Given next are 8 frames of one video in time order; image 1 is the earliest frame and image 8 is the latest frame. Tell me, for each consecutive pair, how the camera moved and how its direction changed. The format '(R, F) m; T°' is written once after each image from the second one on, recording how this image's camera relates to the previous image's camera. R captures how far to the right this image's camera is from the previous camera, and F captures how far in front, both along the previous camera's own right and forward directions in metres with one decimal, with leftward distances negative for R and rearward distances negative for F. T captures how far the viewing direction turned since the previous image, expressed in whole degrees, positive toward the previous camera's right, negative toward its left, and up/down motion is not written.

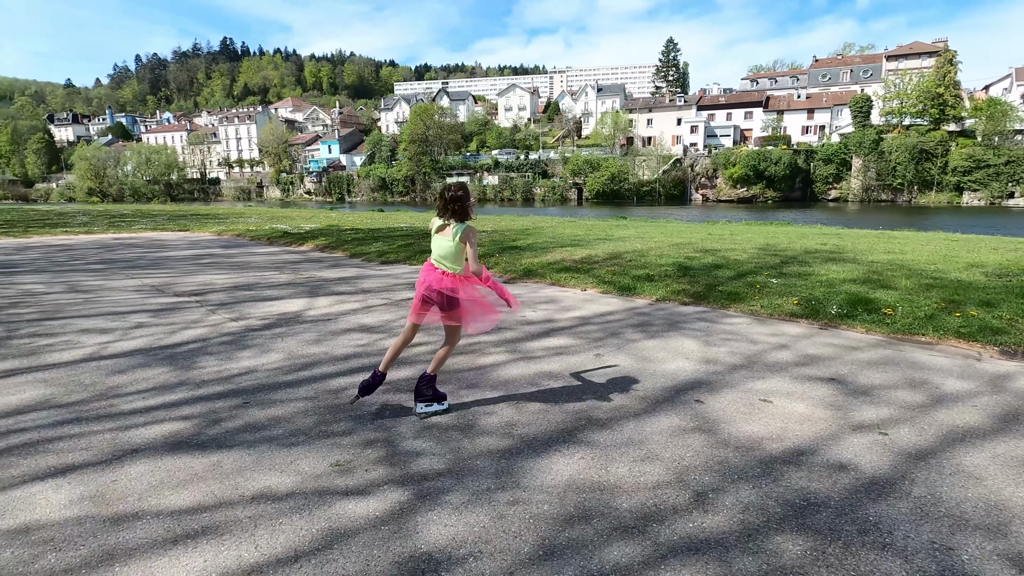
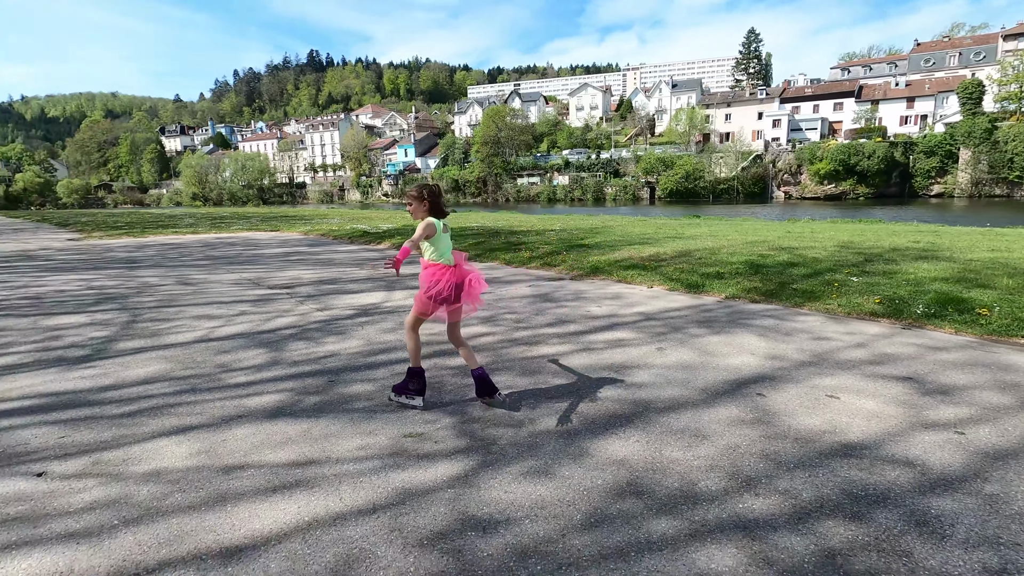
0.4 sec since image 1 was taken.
(+0.1, -0.2) m; -7°
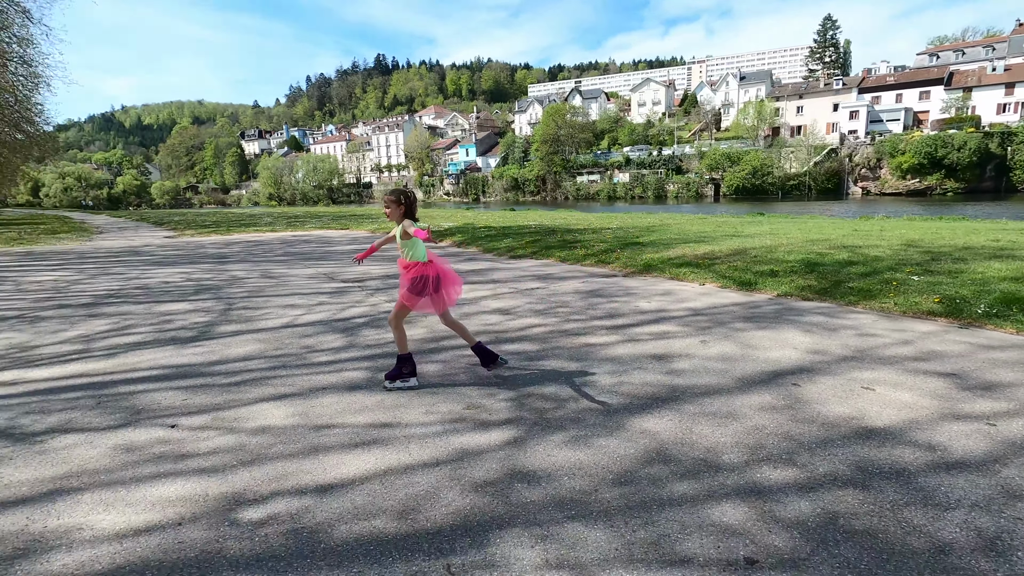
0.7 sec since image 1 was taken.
(+0.1, -0.4) m; -6°
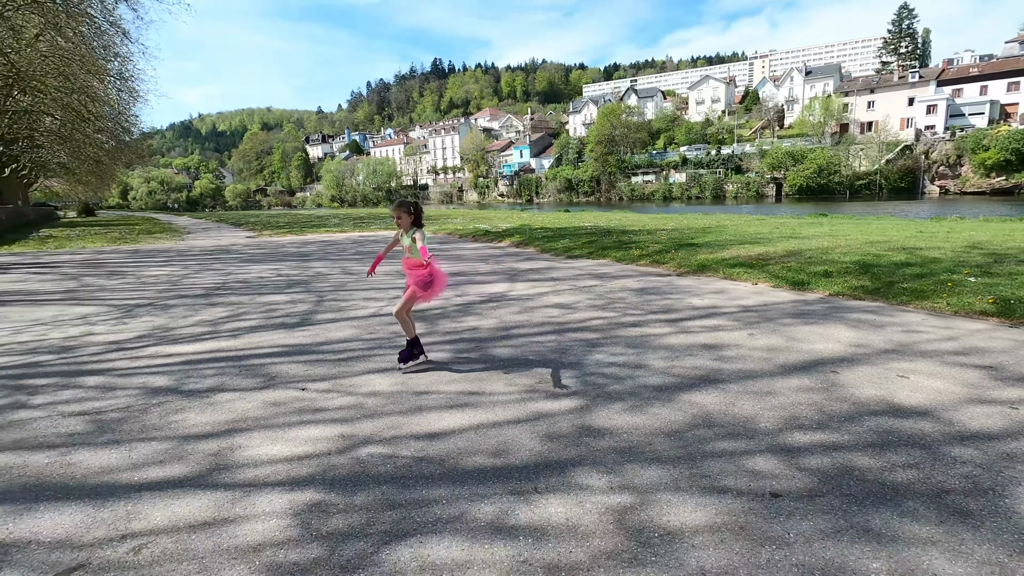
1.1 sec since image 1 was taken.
(-0.1, -0.6) m; -6°
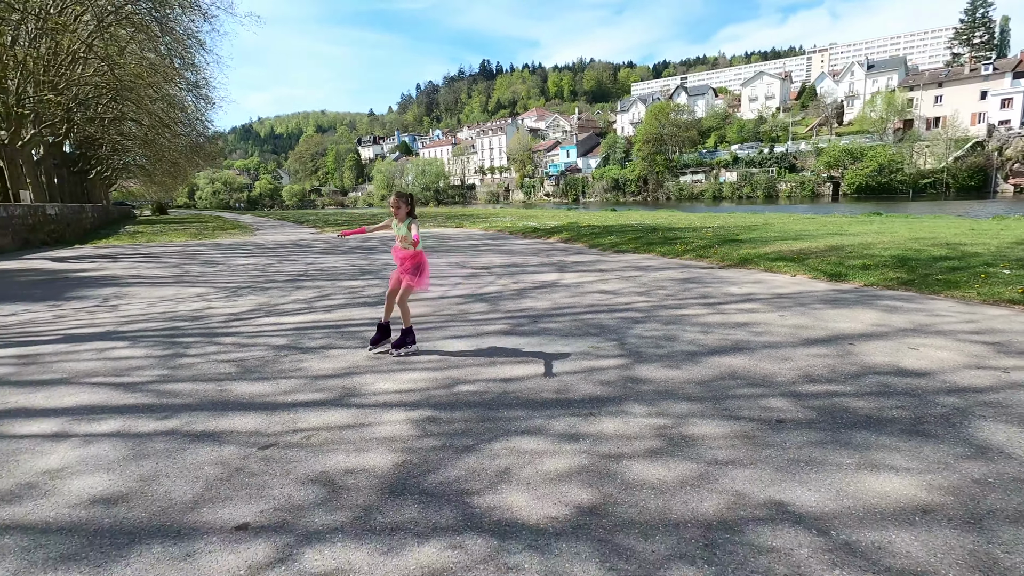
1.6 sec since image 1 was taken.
(-0.1, -0.8) m; -5°
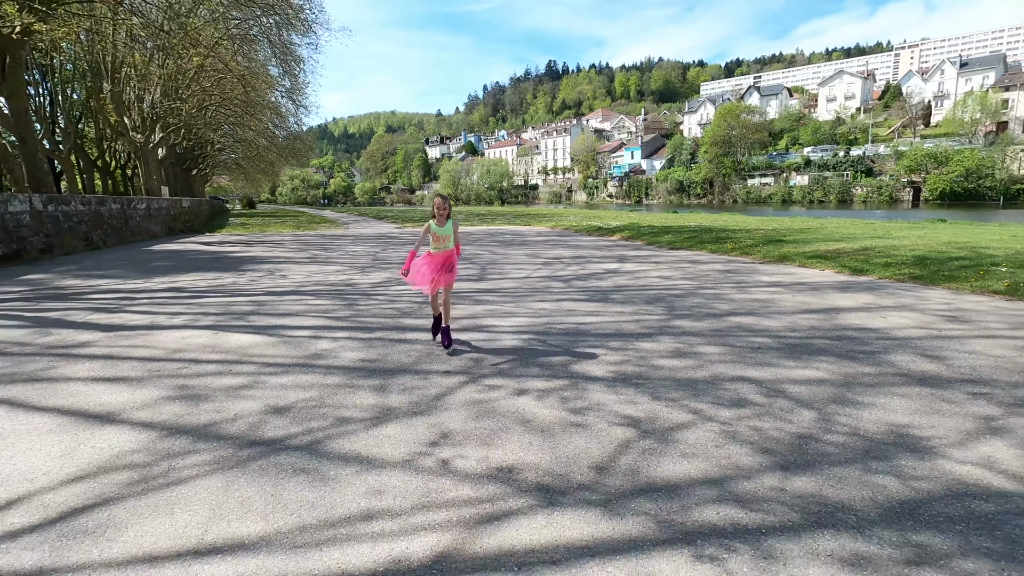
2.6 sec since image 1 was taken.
(-0.2, -1.9) m; -6°
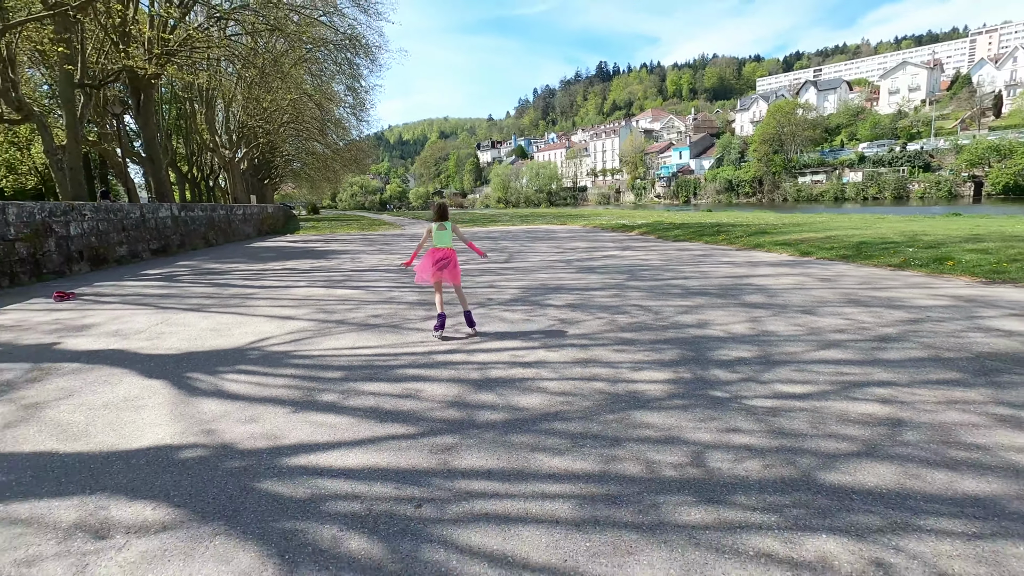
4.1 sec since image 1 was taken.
(+0.8, -2.8) m; -6°
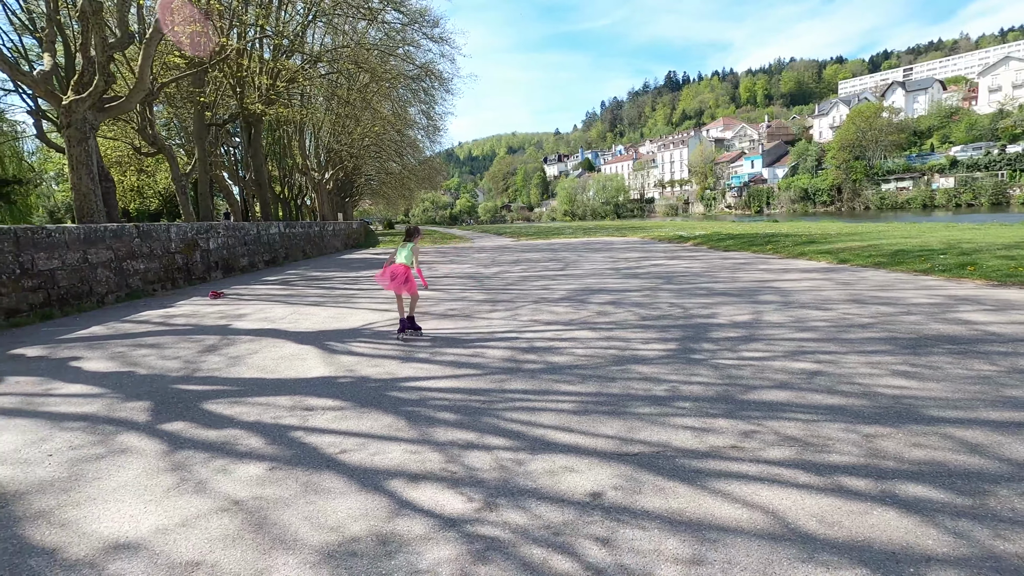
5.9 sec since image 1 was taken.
(+0.3, -1.5) m; -7°
